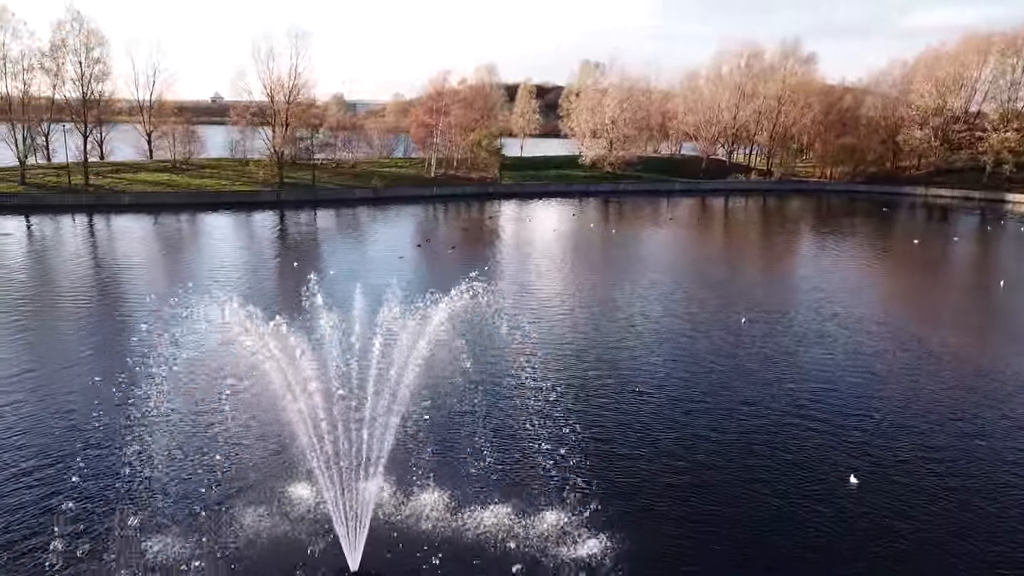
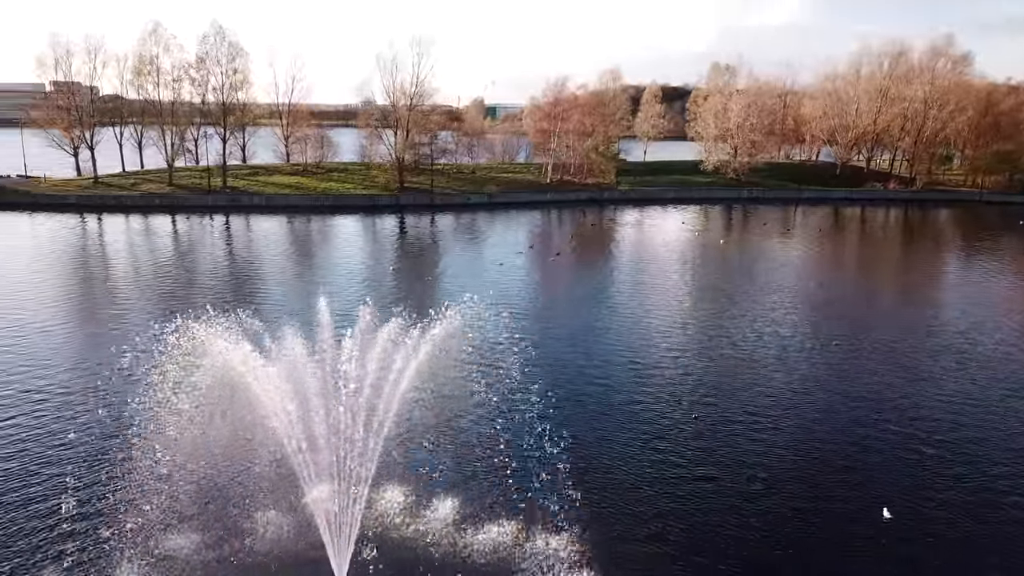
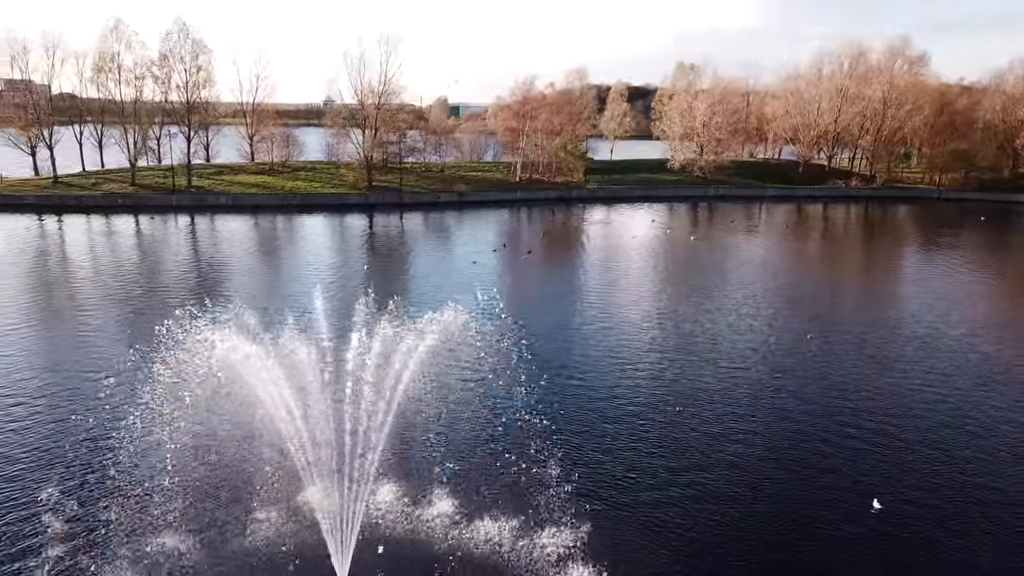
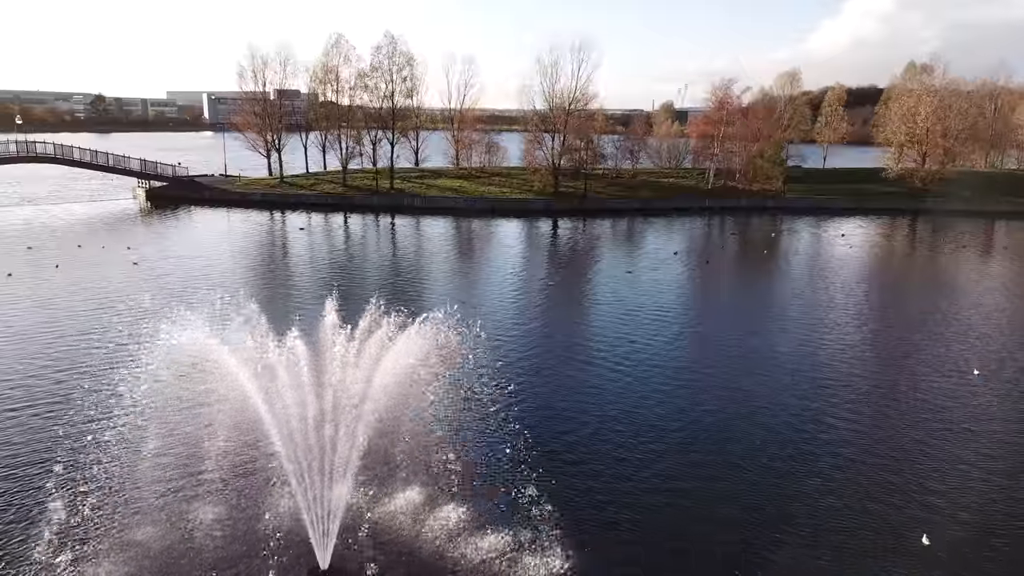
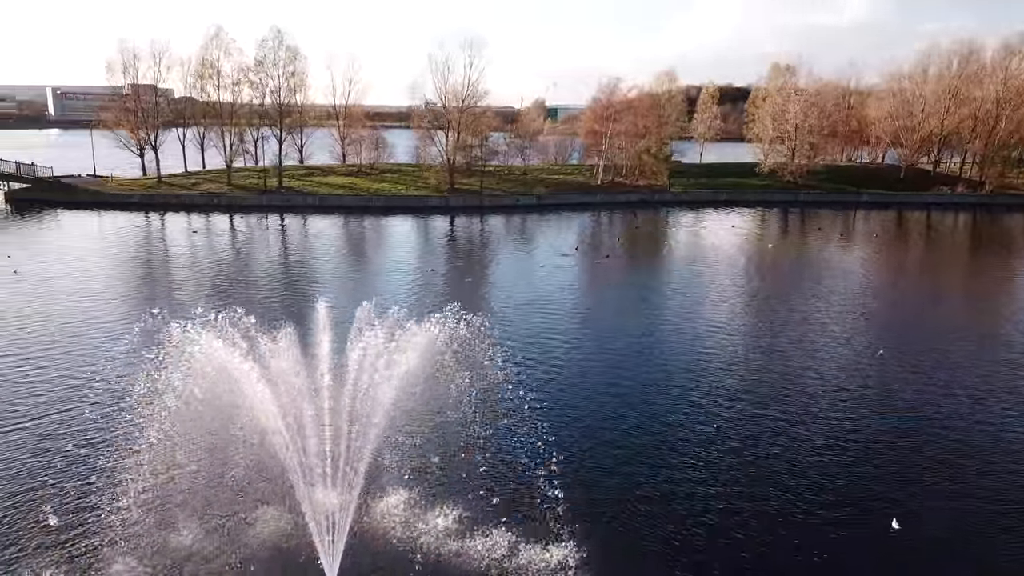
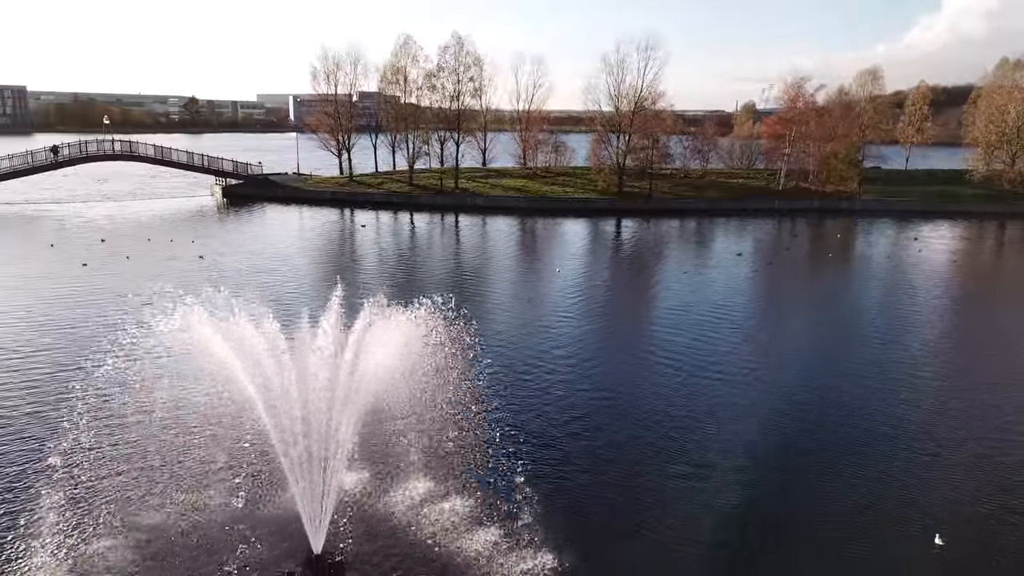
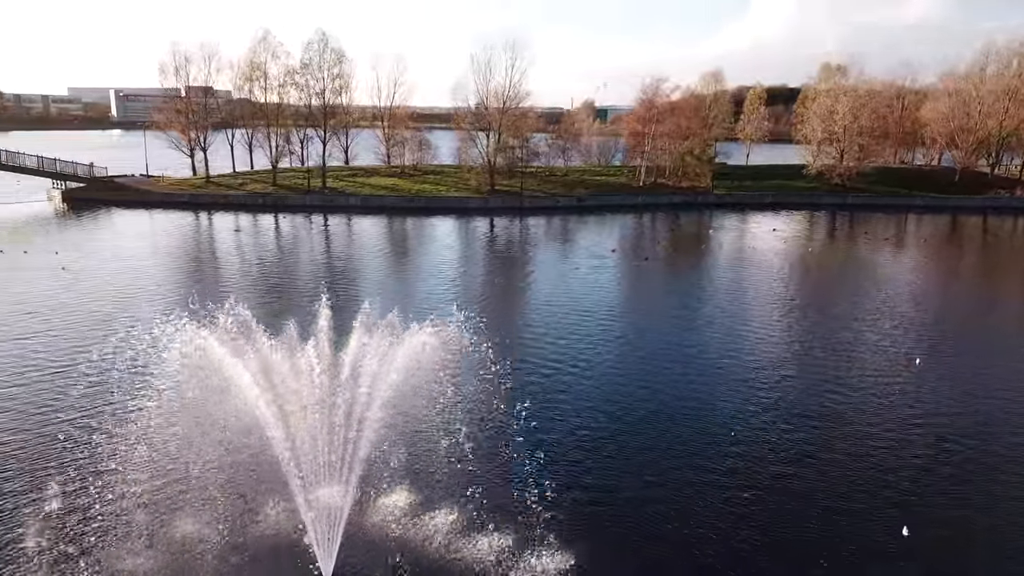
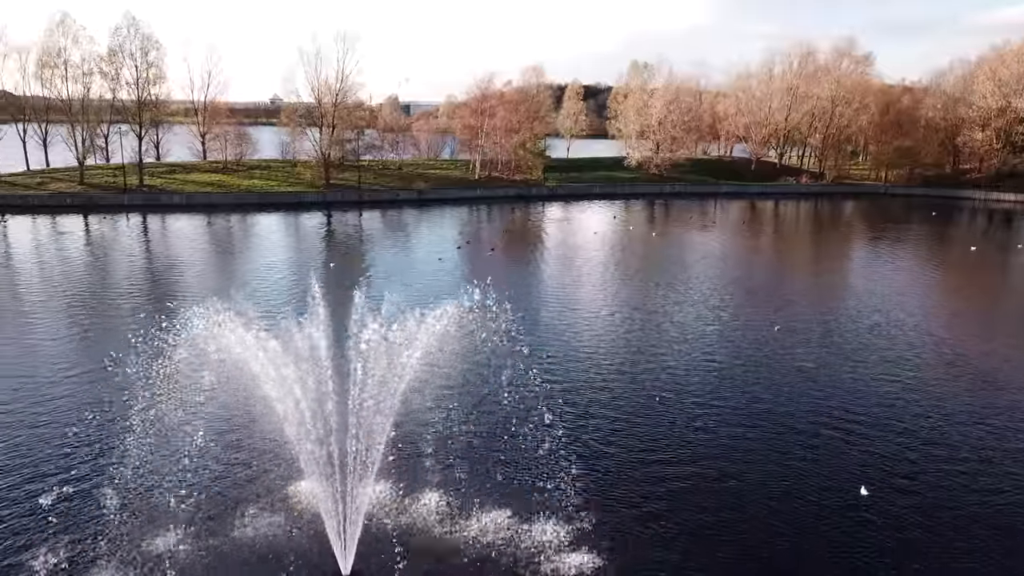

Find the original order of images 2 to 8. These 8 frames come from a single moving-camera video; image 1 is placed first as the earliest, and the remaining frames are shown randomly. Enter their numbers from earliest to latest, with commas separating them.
8, 3, 2, 5, 7, 4, 6
